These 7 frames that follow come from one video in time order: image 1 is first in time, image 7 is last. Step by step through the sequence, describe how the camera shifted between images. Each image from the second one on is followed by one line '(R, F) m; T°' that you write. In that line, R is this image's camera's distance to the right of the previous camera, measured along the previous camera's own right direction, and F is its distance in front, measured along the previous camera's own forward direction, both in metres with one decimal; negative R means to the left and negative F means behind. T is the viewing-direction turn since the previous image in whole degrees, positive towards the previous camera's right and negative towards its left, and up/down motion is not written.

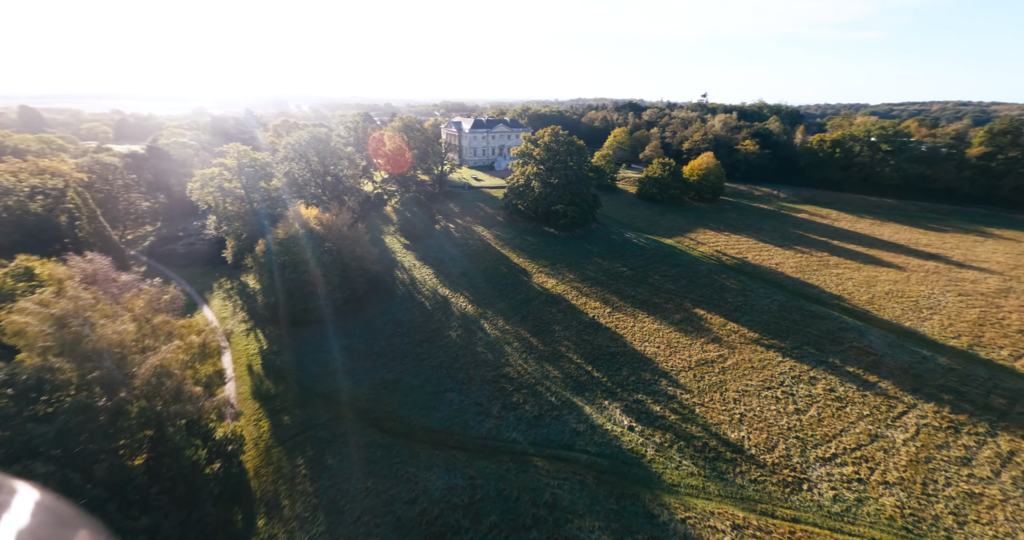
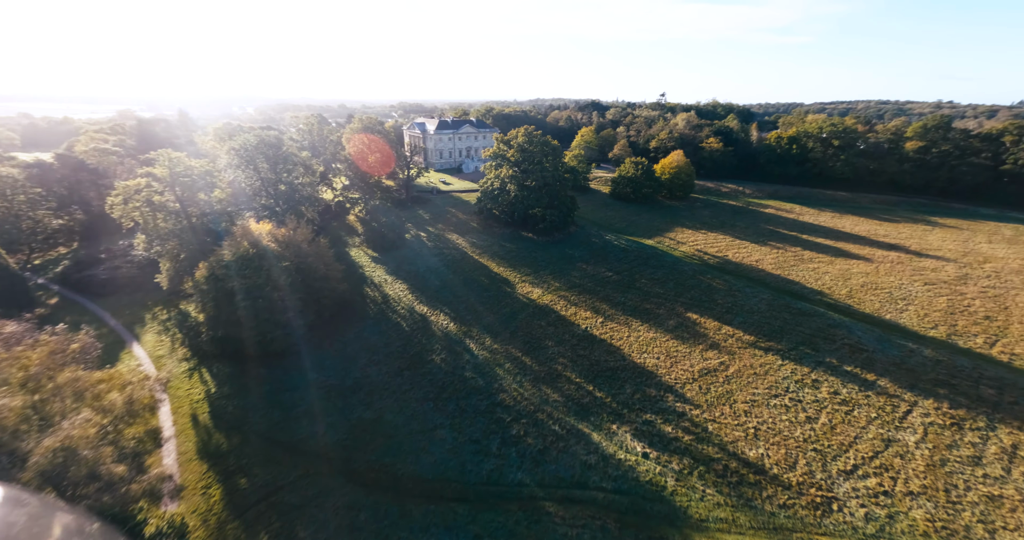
(-1.5, +2.6) m; +5°
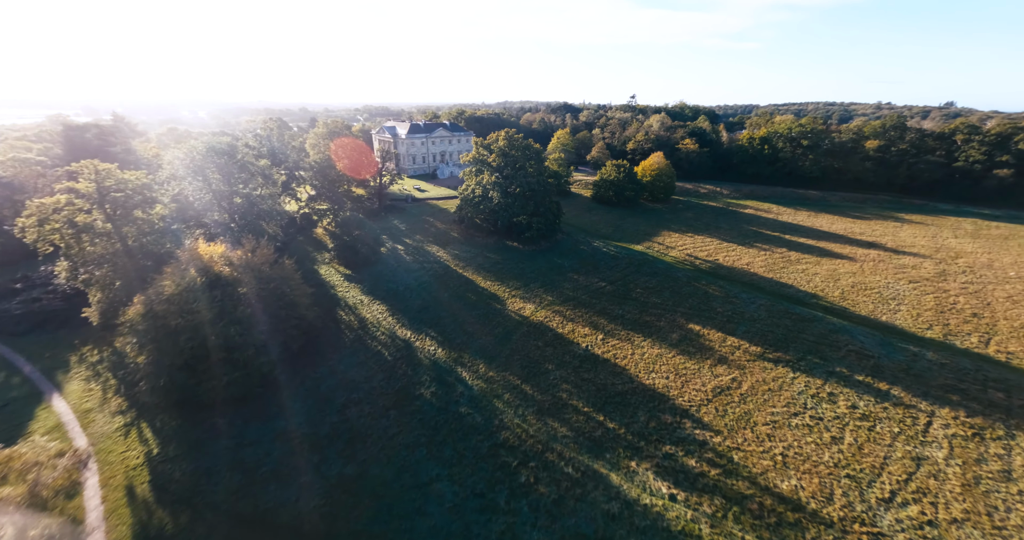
(-1.3, +2.6) m; +4°
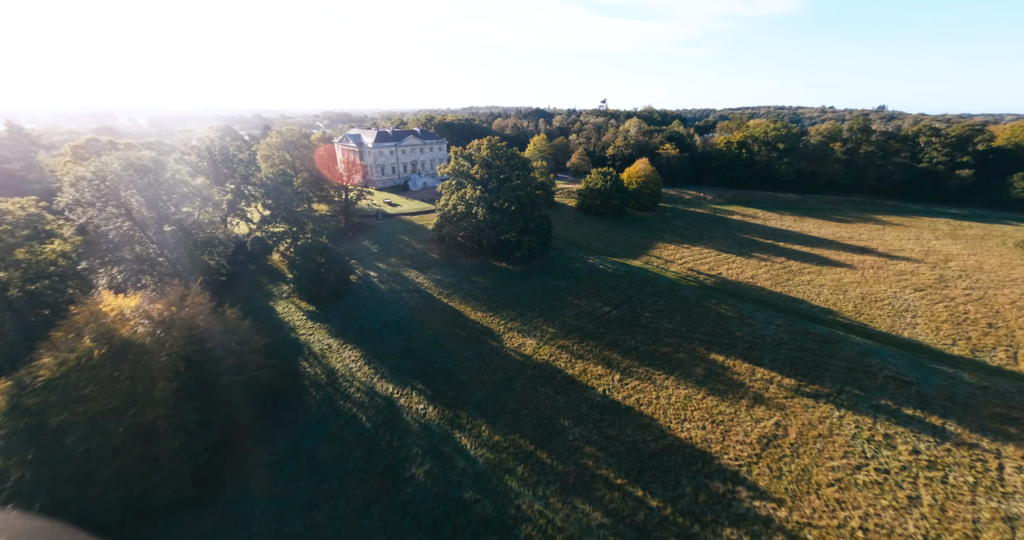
(-1.8, +4.4) m; +4°
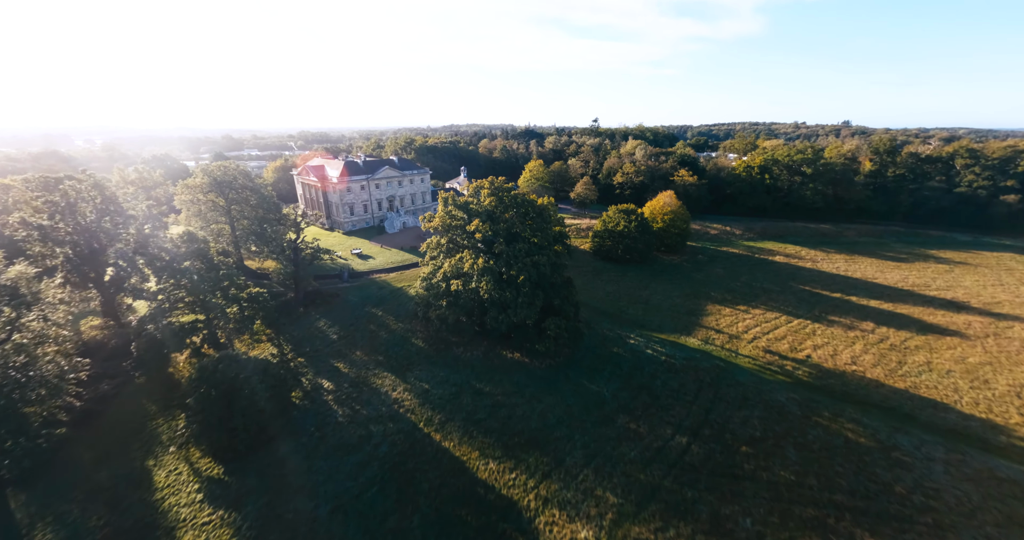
(-2.3, +10.9) m; +3°
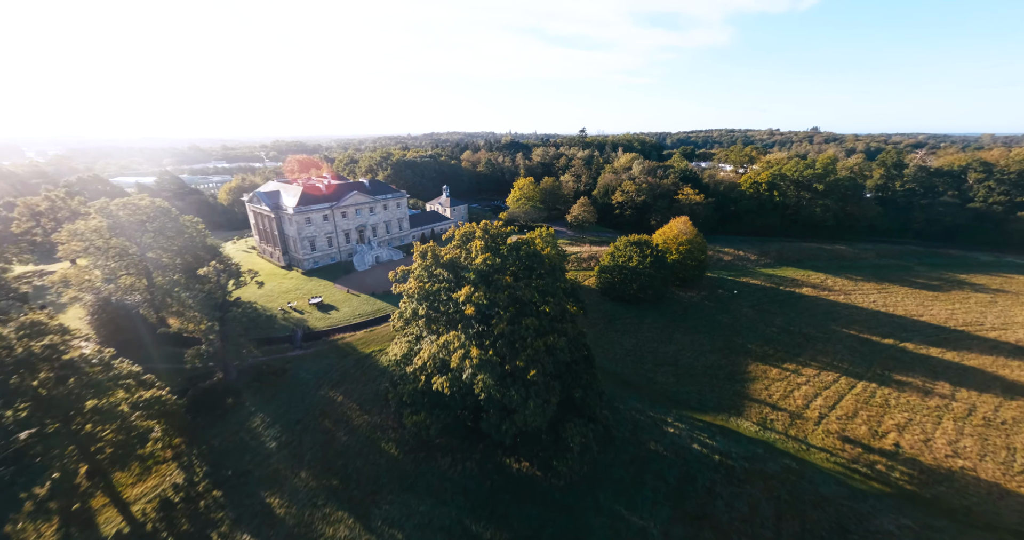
(-1.0, +7.2) m; +2°
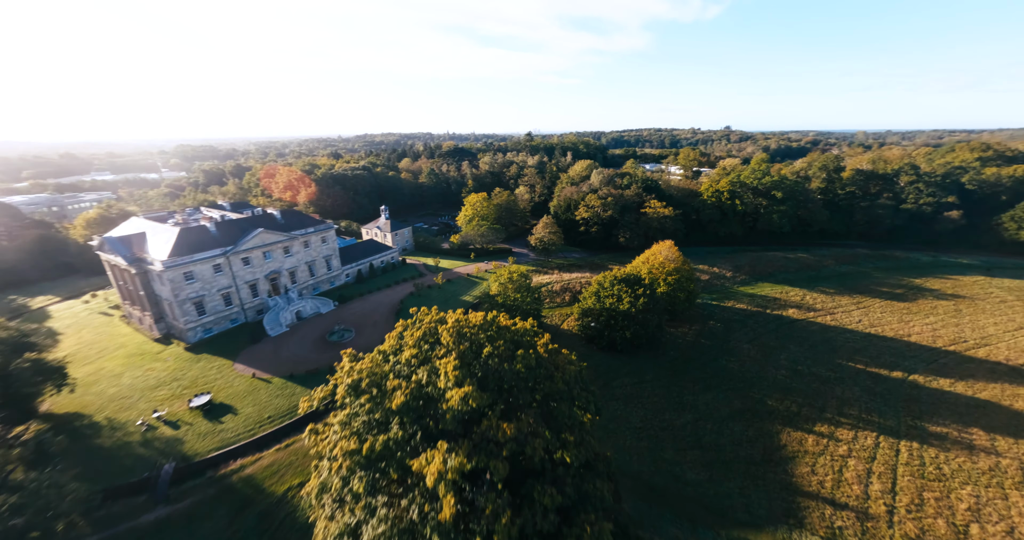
(-1.4, +7.9) m; +8°
